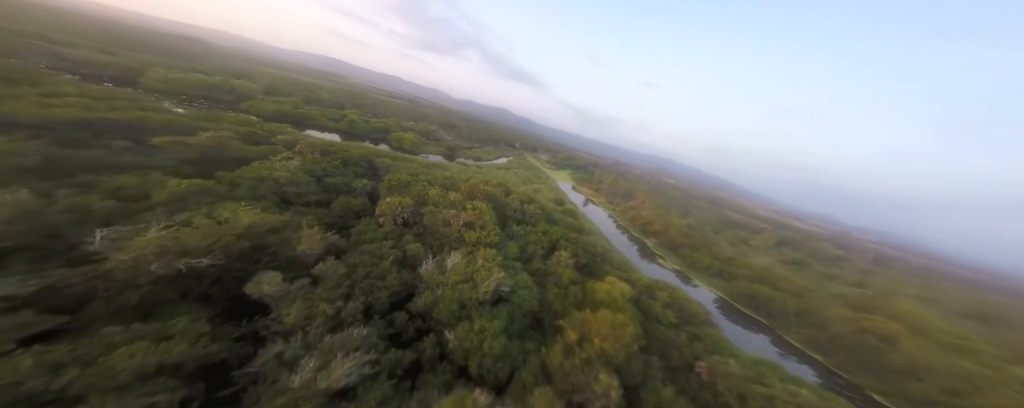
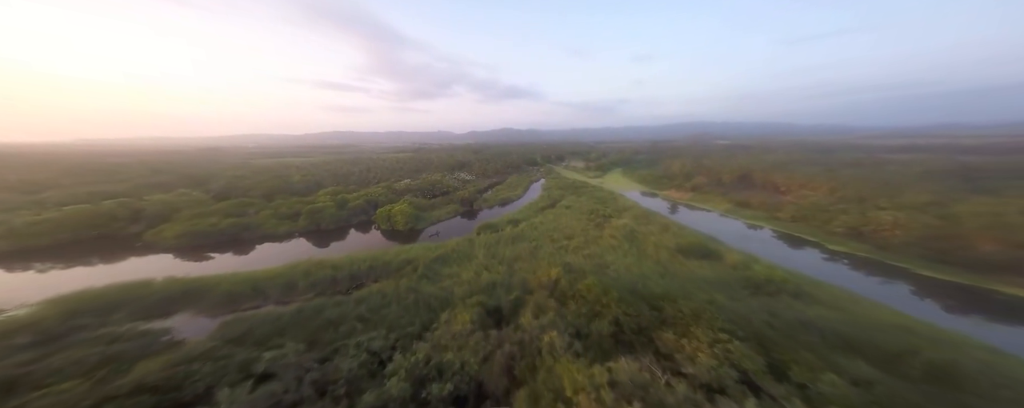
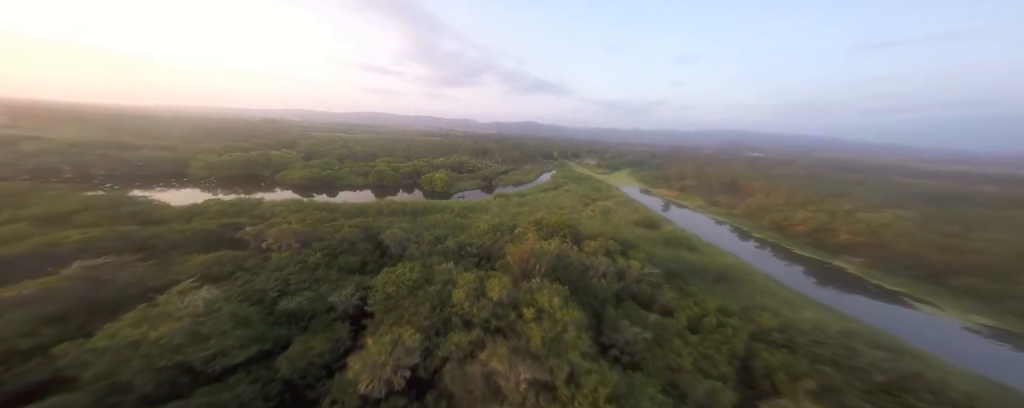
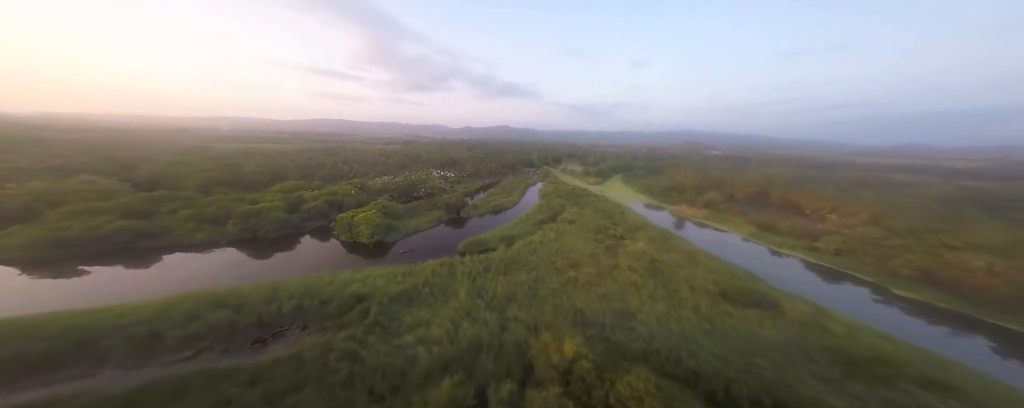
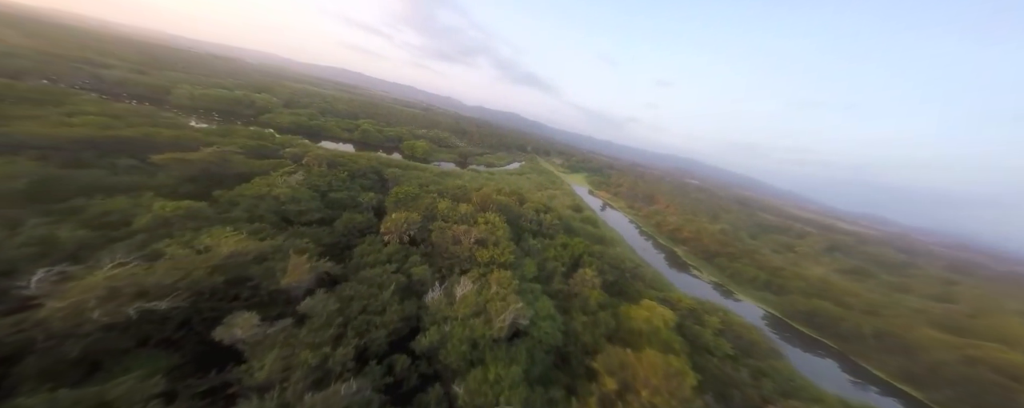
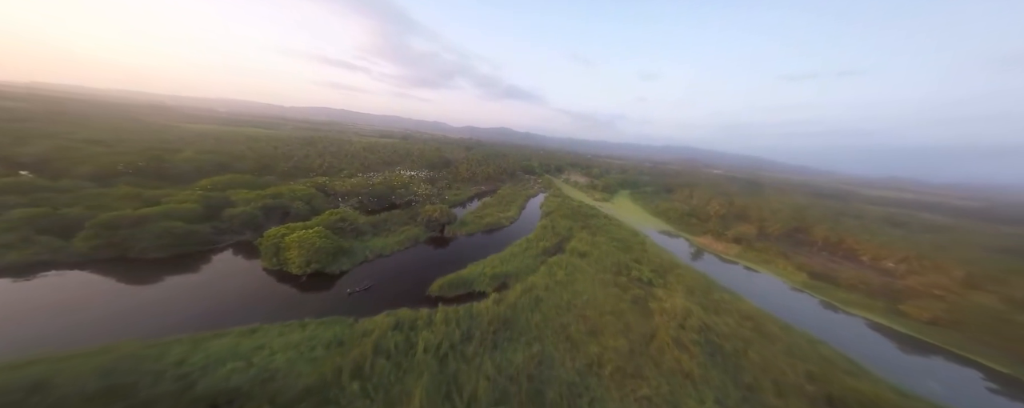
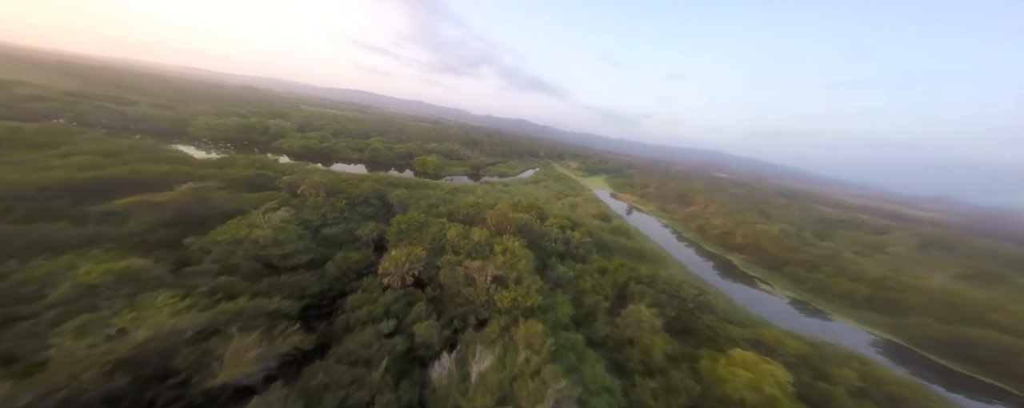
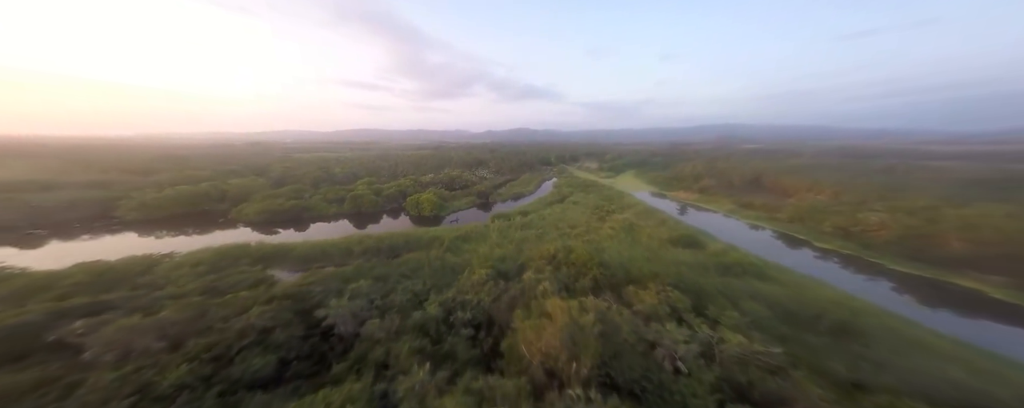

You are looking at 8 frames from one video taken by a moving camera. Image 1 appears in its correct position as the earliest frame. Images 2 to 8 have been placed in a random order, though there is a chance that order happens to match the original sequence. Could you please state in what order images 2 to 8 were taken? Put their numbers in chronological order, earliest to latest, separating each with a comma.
5, 7, 3, 8, 2, 4, 6
